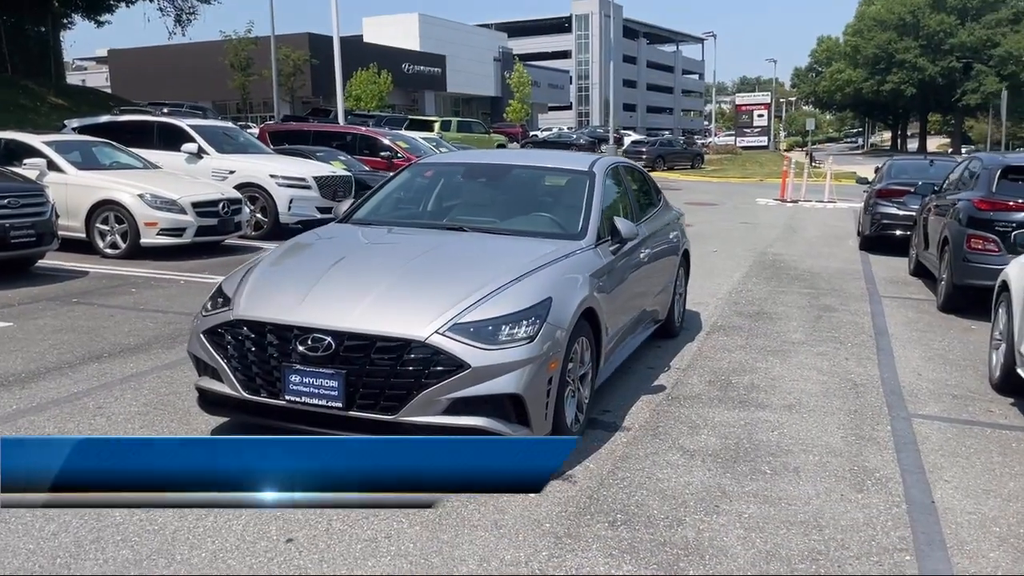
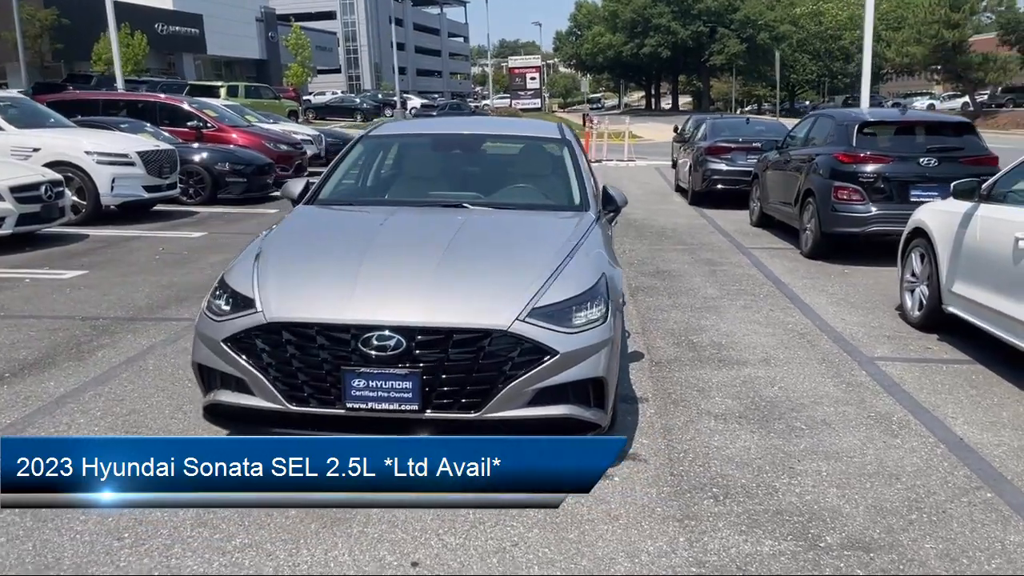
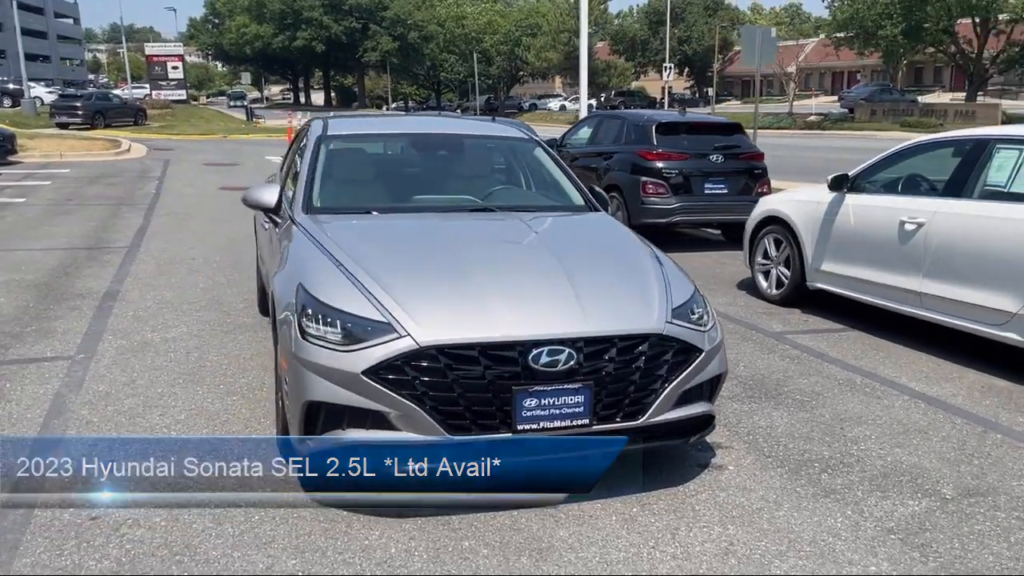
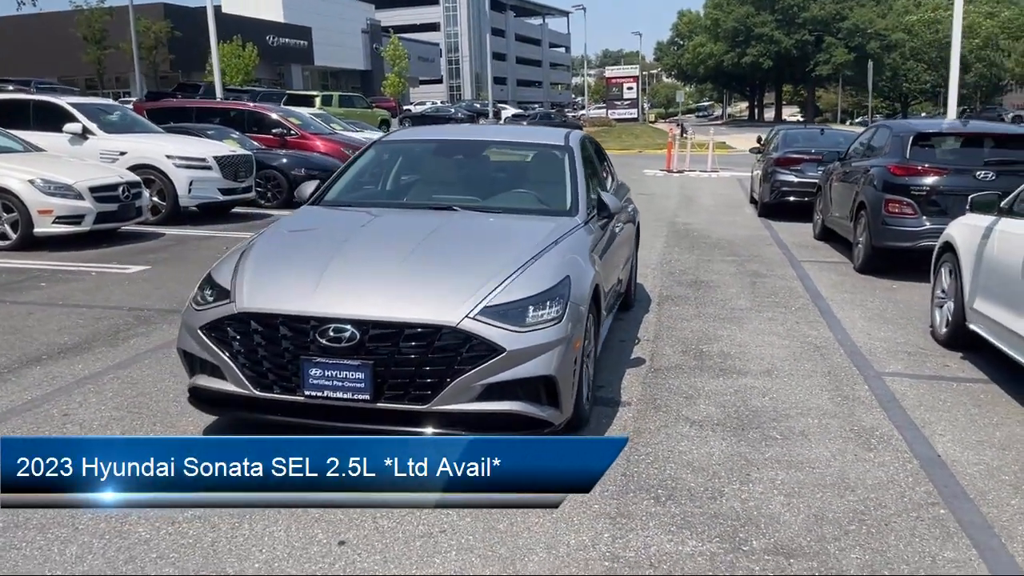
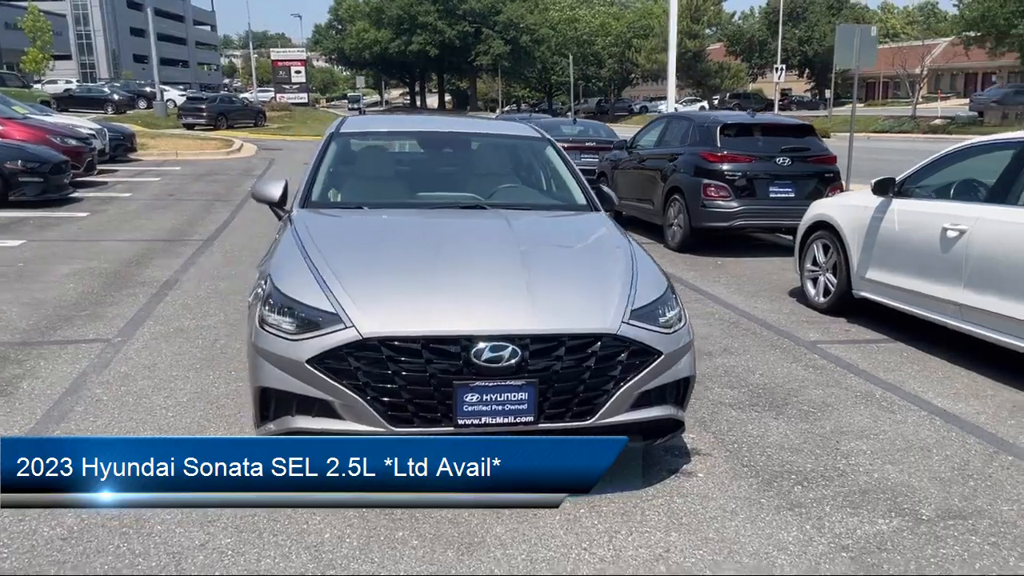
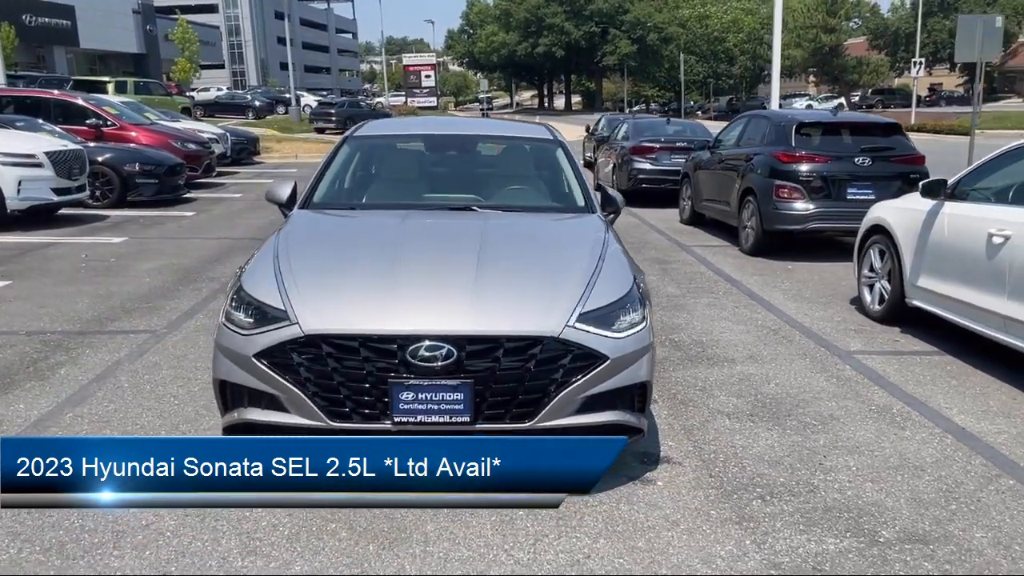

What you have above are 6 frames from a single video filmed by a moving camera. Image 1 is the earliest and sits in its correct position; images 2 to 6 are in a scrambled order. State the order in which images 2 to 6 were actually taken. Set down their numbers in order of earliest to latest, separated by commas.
4, 2, 6, 5, 3
